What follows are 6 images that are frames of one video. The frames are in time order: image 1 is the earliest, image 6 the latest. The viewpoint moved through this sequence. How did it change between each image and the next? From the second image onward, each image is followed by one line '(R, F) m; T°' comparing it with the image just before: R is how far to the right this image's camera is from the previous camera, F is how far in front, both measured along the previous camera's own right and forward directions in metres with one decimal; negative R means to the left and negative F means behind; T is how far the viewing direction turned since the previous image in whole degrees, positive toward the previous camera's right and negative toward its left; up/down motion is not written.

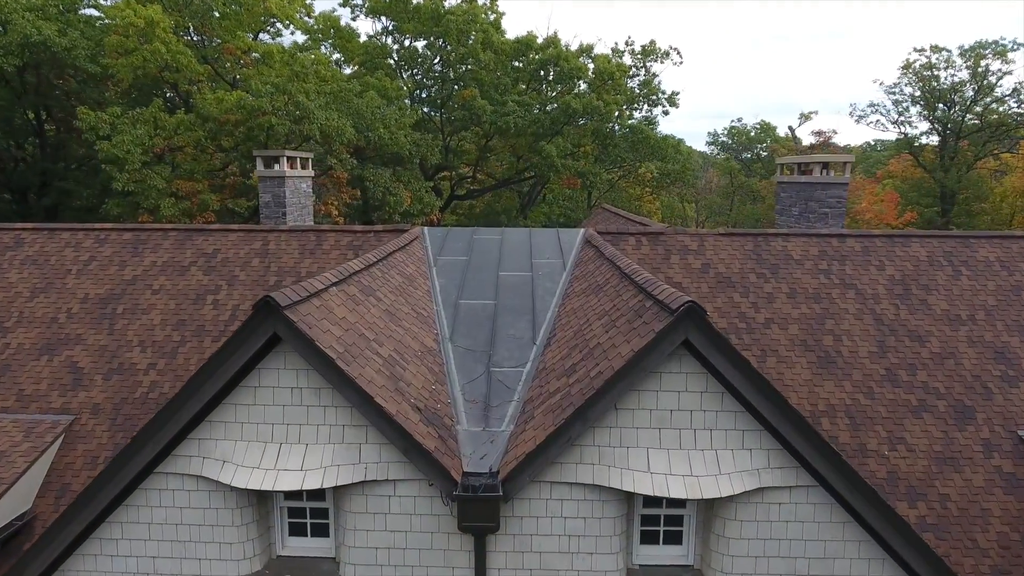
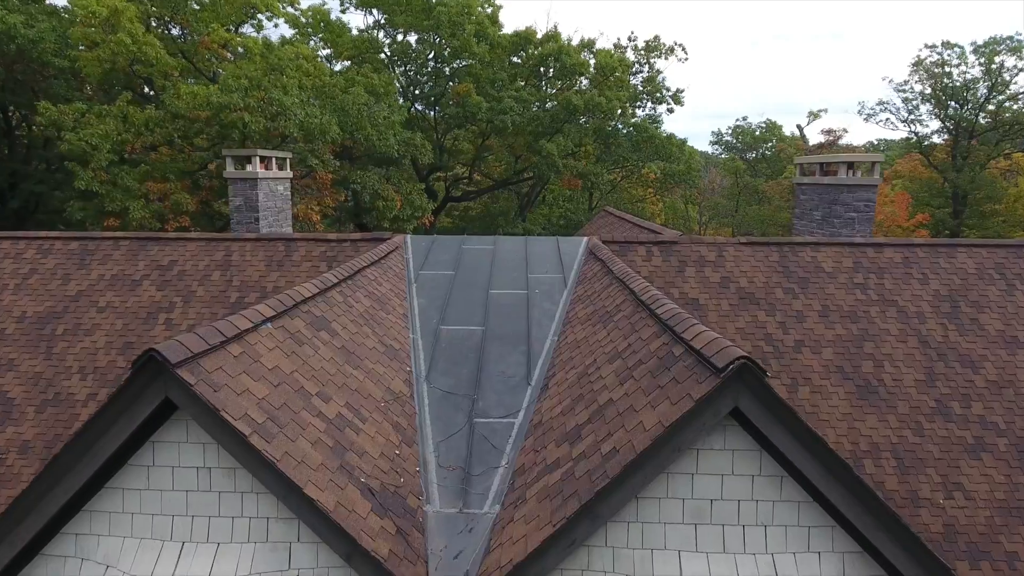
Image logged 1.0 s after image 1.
(+0.1, +1.3) m; 0°
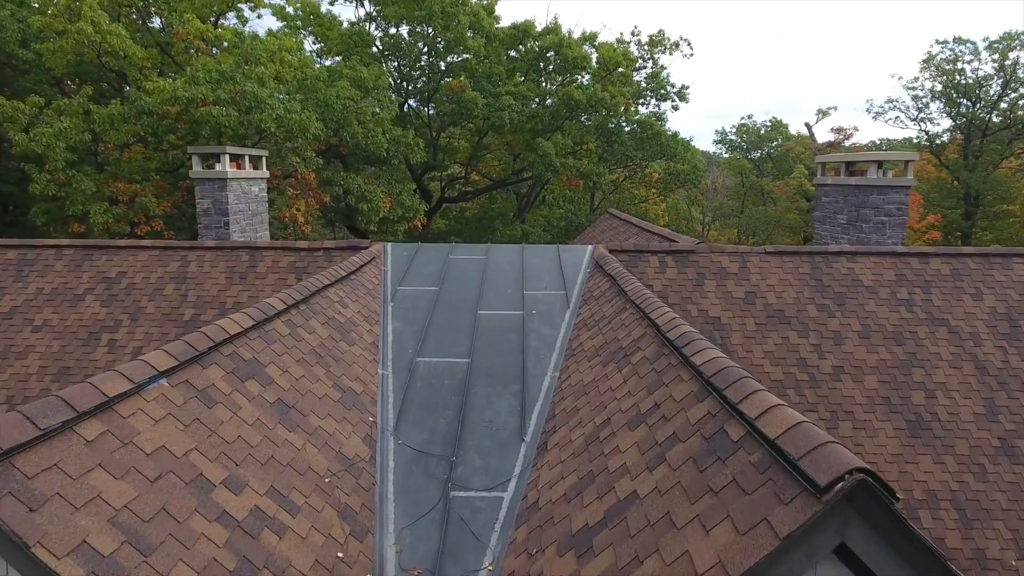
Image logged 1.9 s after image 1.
(+0.1, +1.2) m; 0°
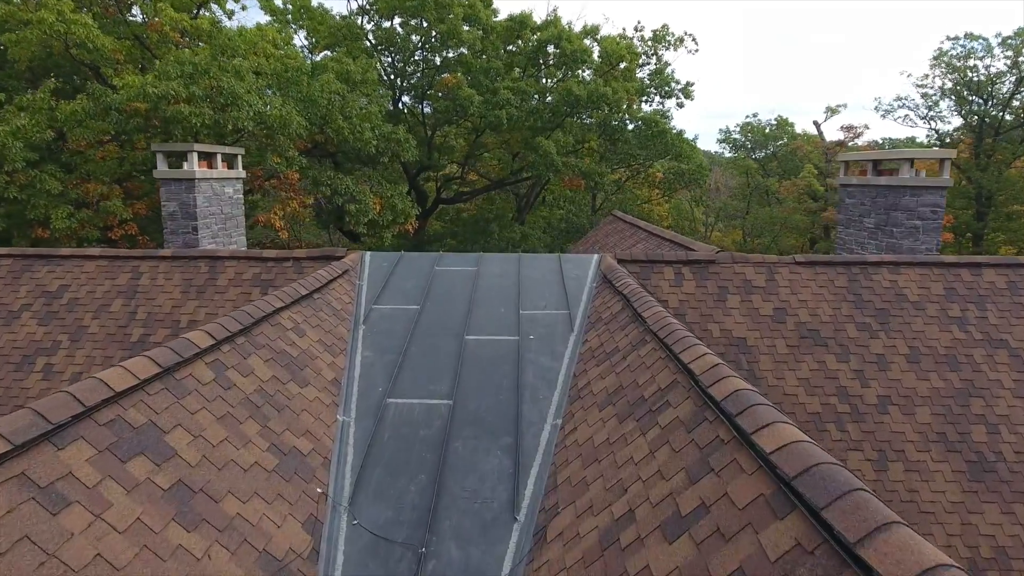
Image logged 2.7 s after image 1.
(+0.1, +1.1) m; 0°
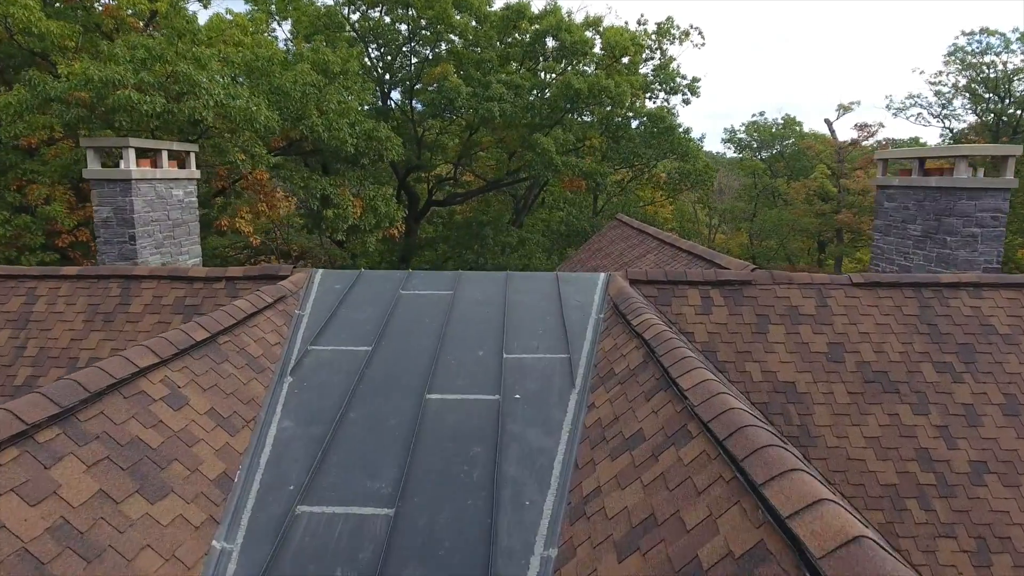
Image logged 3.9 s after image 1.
(+0.2, +1.5) m; 0°
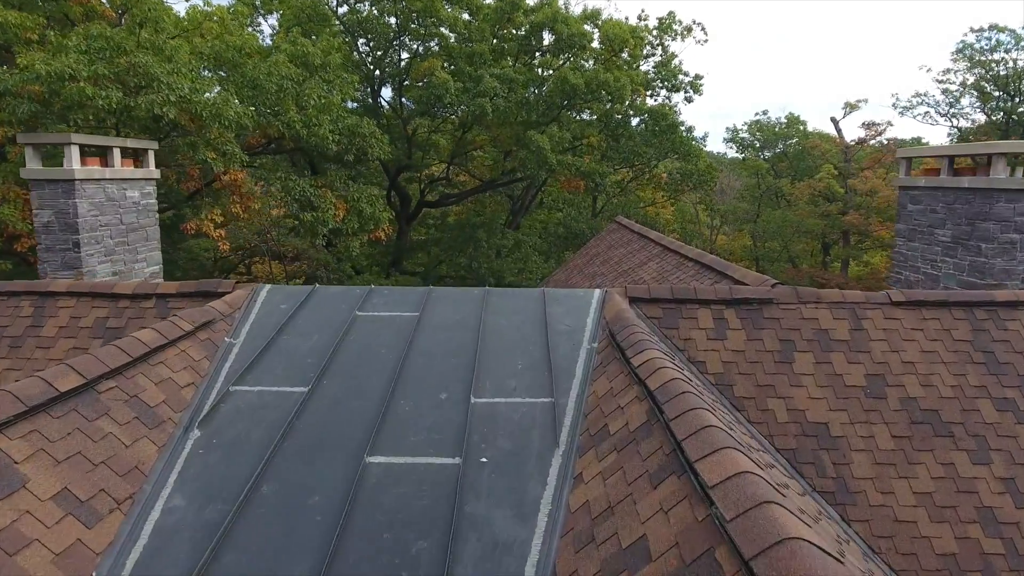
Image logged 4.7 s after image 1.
(+0.2, +0.9) m; 0°
